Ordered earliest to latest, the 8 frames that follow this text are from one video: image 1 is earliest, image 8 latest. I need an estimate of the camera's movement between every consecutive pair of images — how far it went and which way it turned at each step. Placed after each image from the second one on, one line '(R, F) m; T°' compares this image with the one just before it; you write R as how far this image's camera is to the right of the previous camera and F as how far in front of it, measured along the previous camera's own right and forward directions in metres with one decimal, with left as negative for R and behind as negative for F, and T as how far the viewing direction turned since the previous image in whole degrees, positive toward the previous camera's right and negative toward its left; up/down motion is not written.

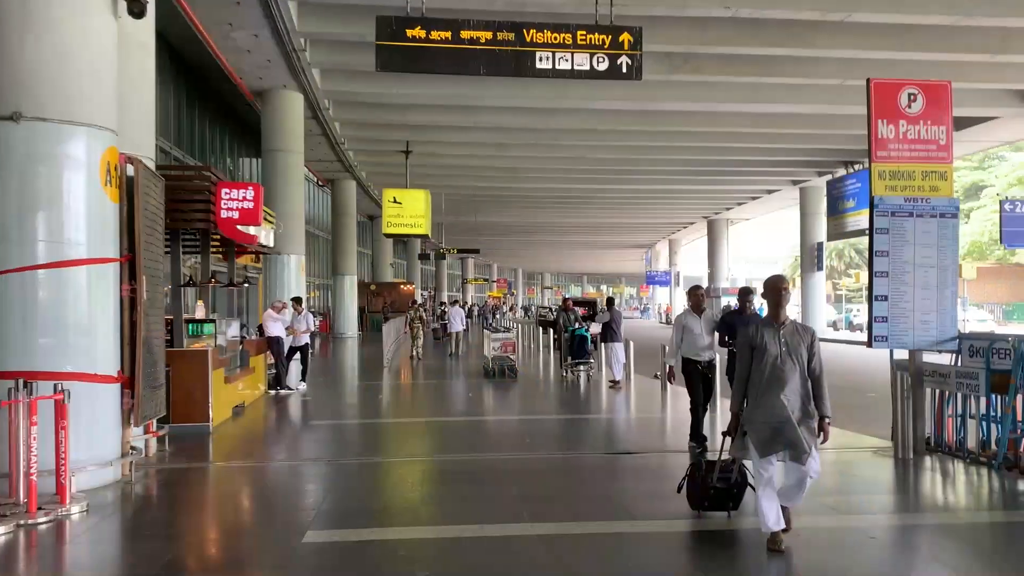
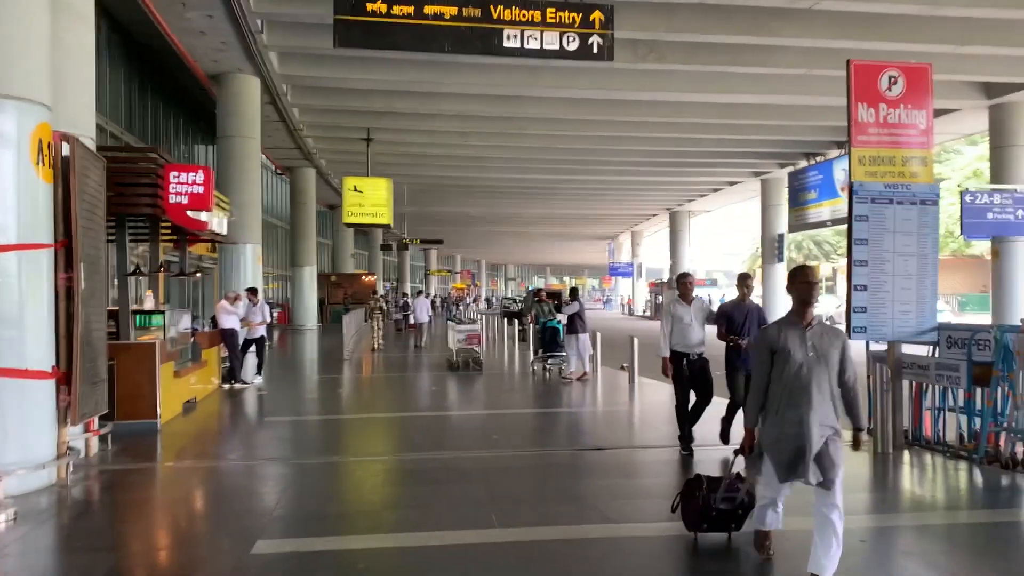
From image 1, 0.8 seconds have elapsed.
(-0.1, +0.3) m; +3°
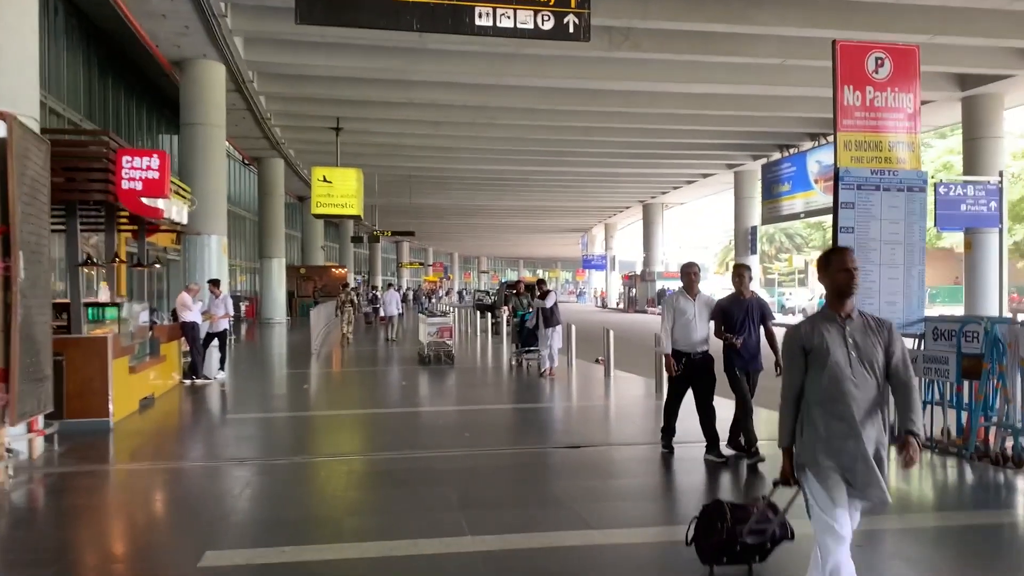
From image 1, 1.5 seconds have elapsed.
(0.0, +0.3) m; +2°
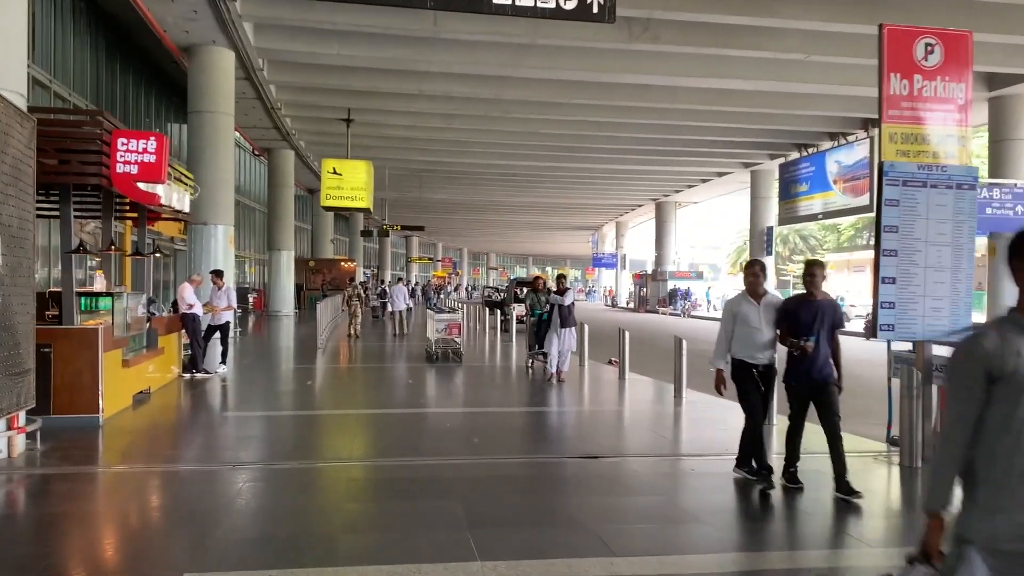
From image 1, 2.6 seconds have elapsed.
(0.0, +0.4) m; -1°
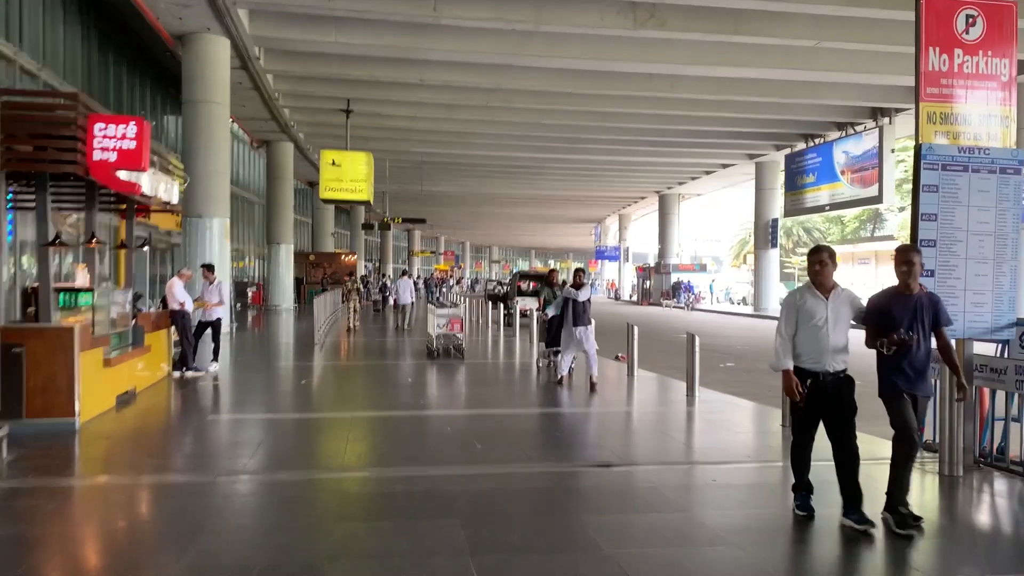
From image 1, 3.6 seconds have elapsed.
(0.0, +0.4) m; 0°
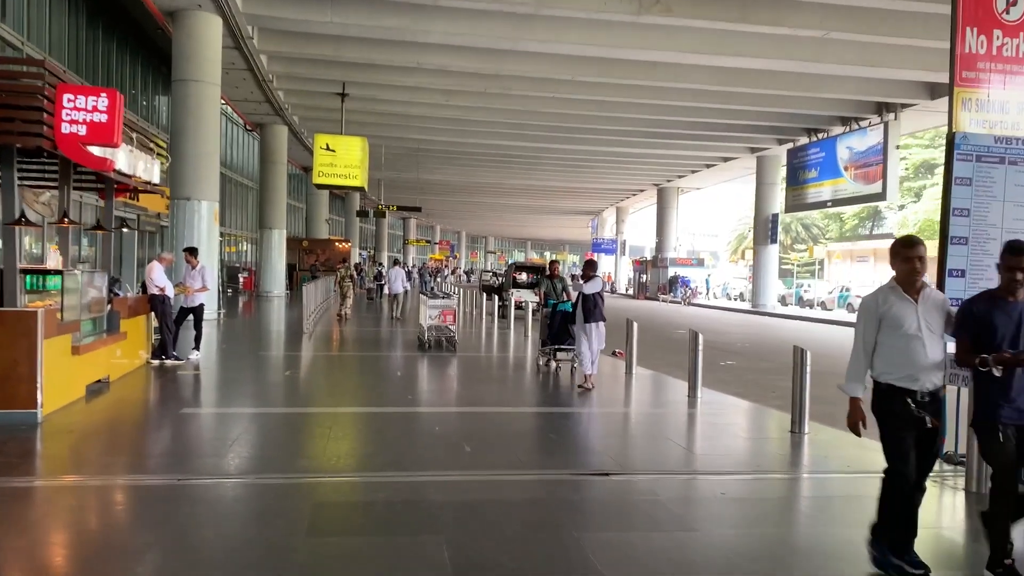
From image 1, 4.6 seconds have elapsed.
(0.0, +0.4) m; 0°
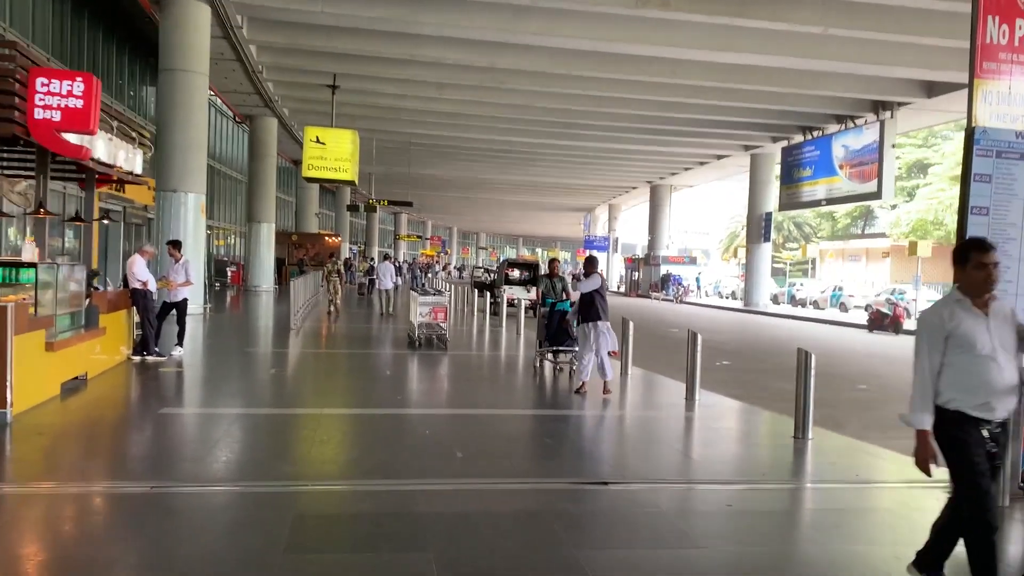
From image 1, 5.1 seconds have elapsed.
(0.0, +0.3) m; +1°
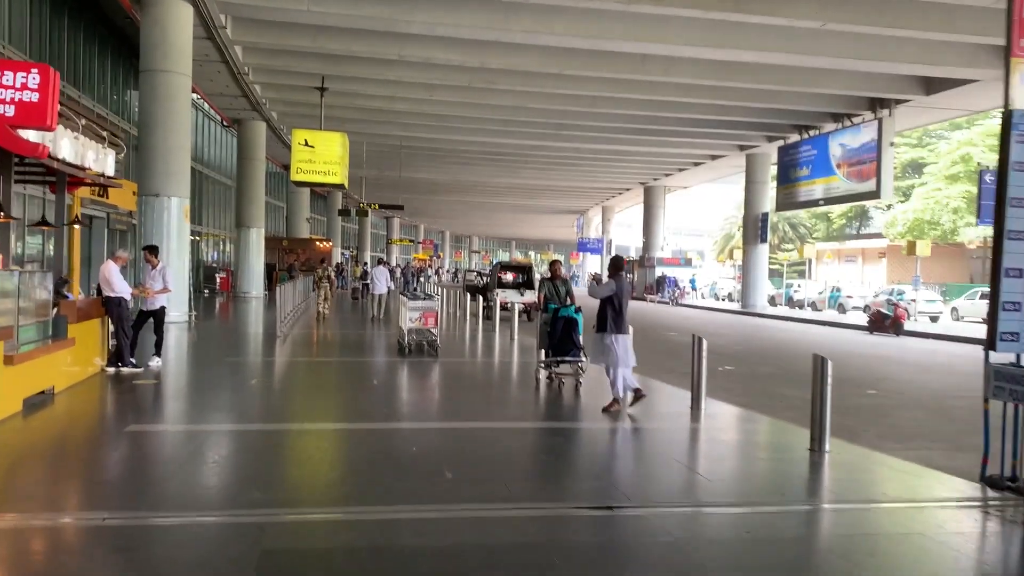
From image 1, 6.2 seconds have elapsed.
(0.0, +0.4) m; 0°
